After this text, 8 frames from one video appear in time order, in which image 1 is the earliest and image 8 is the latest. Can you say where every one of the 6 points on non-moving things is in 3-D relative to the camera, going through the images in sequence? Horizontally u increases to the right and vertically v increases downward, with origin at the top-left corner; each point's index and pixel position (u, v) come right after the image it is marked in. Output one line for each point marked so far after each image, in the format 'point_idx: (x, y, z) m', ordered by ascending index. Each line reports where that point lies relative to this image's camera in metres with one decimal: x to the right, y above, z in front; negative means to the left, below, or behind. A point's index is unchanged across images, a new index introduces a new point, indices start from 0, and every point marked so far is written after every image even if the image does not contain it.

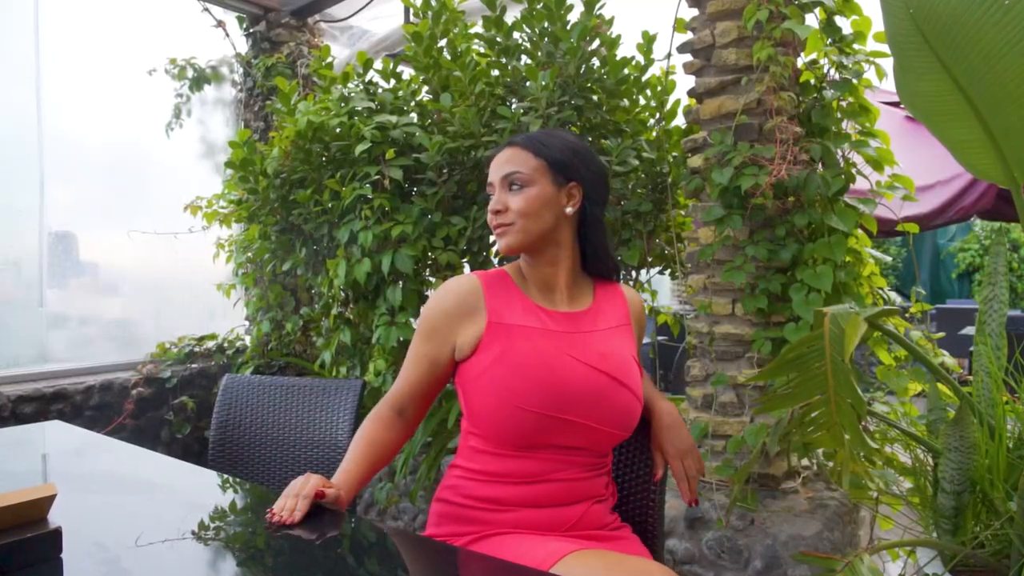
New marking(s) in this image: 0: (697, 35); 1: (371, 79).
0: (+0.5, +0.7, +2.0) m
1: (-0.5, +0.7, +2.3) m
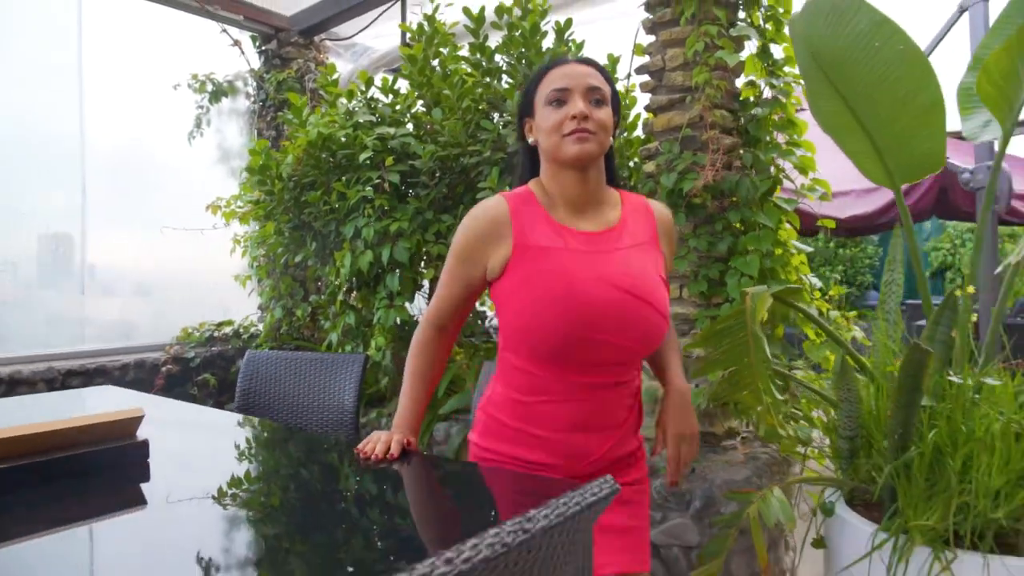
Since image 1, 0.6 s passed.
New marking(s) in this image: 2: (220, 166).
0: (+0.5, +0.8, +2.3) m
1: (-0.5, +0.7, +2.6) m
2: (-1.4, +0.6, +3.3) m
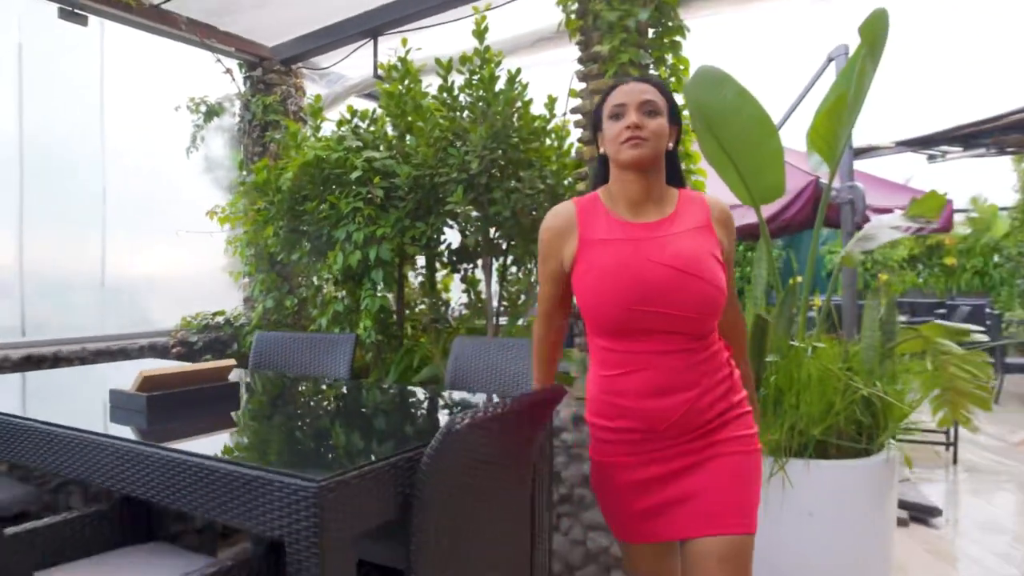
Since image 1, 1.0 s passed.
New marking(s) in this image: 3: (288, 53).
0: (+0.3, +0.8, +3.0) m
1: (-0.7, +0.8, +3.2) m
2: (-1.6, +0.6, +3.8) m
3: (-1.2, +1.3, +3.8) m
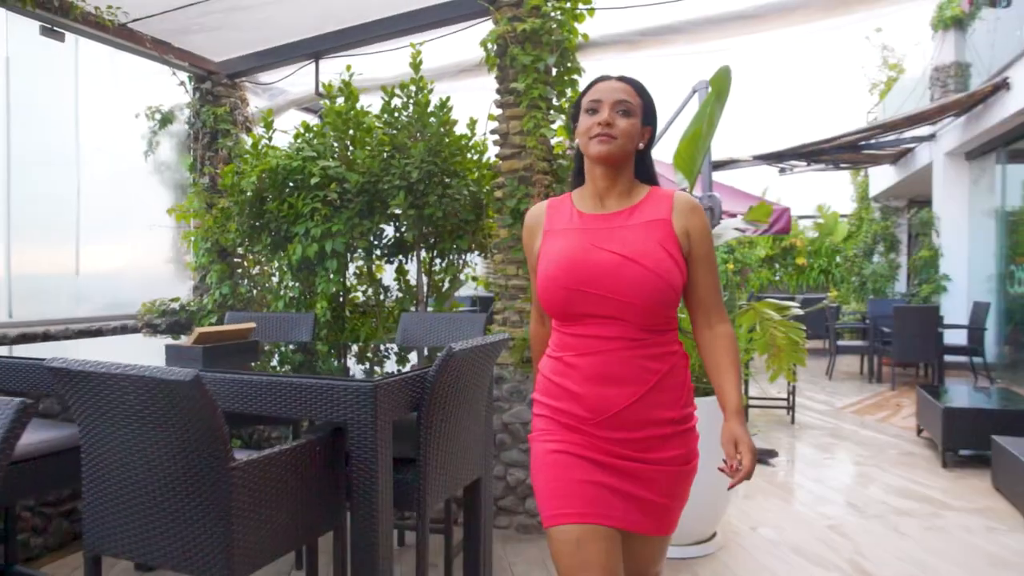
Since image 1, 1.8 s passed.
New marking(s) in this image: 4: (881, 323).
0: (-0.1, +0.8, +3.7) m
1: (-1.1, +0.8, +3.7) m
2: (-2.1, +0.7, +4.2) m
3: (-1.7, +1.3, +4.3) m
4: (+4.4, -0.4, +8.3) m
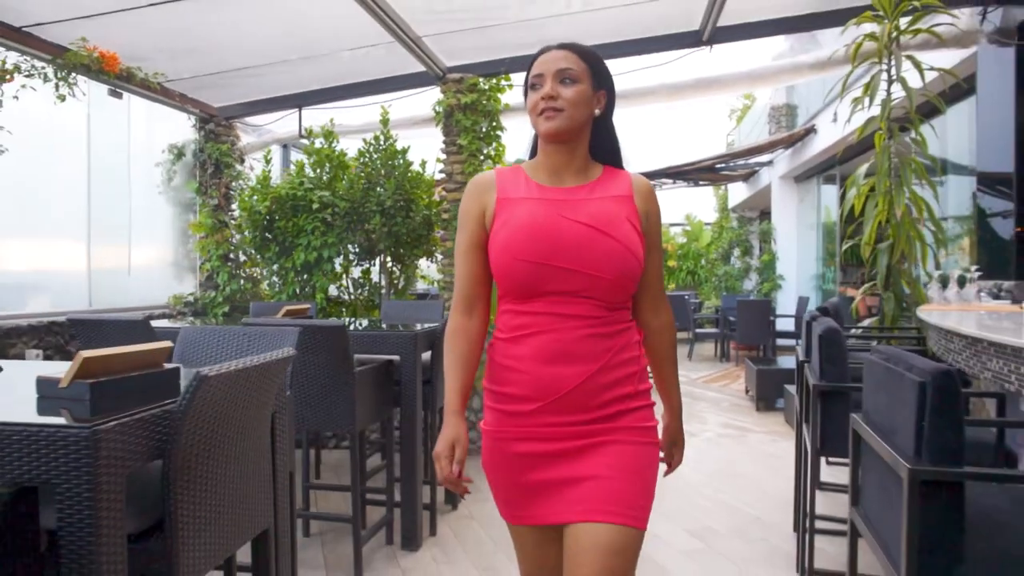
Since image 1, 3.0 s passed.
0: (-0.5, +0.9, +5.1) m
1: (-1.5, +0.8, +5.0) m
2: (-2.6, +0.7, +5.3) m
3: (-2.2, +1.4, +5.5) m
4: (+3.2, -0.4, +10.4) m
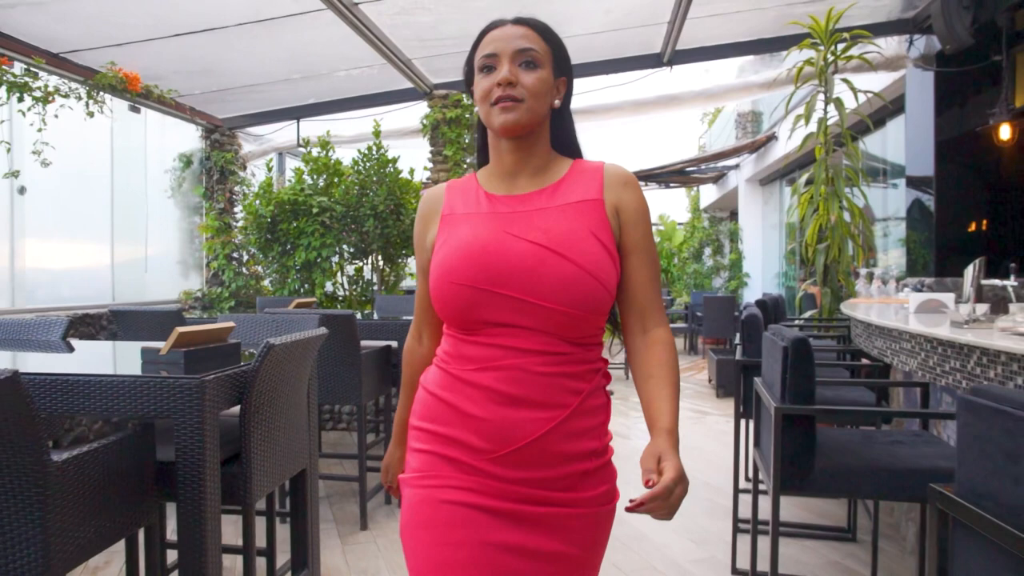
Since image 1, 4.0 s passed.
0: (-0.6, +0.9, +5.6) m
1: (-1.6, +0.9, +5.5) m
2: (-2.7, +0.7, +5.7) m
3: (-2.3, +1.4, +5.9) m
4: (+2.9, -0.3, +11.0) m
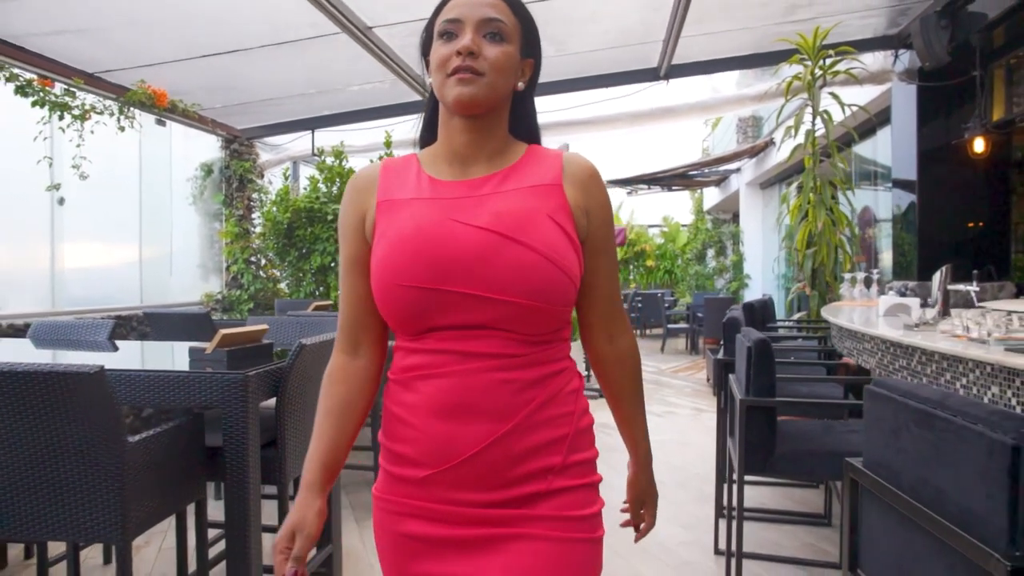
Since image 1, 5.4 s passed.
0: (-0.6, +0.9, +5.9) m
1: (-1.6, +0.8, +5.8) m
2: (-2.7, +0.7, +6.1) m
3: (-2.3, +1.4, +6.3) m
4: (+3.0, -0.3, +11.2) m
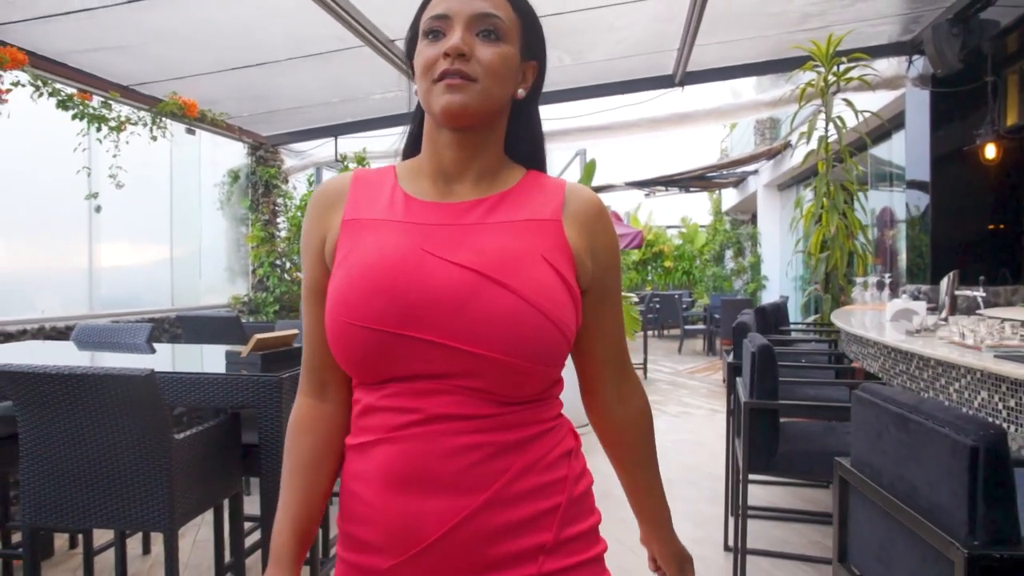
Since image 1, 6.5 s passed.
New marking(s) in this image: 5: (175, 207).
0: (-0.4, +0.9, +6.1) m
1: (-1.4, +0.8, +6.0) m
2: (-2.5, +0.7, +6.3) m
3: (-2.1, +1.3, +6.4) m
4: (+3.3, -0.4, +11.3) m
5: (-2.6, +0.6, +5.4) m
